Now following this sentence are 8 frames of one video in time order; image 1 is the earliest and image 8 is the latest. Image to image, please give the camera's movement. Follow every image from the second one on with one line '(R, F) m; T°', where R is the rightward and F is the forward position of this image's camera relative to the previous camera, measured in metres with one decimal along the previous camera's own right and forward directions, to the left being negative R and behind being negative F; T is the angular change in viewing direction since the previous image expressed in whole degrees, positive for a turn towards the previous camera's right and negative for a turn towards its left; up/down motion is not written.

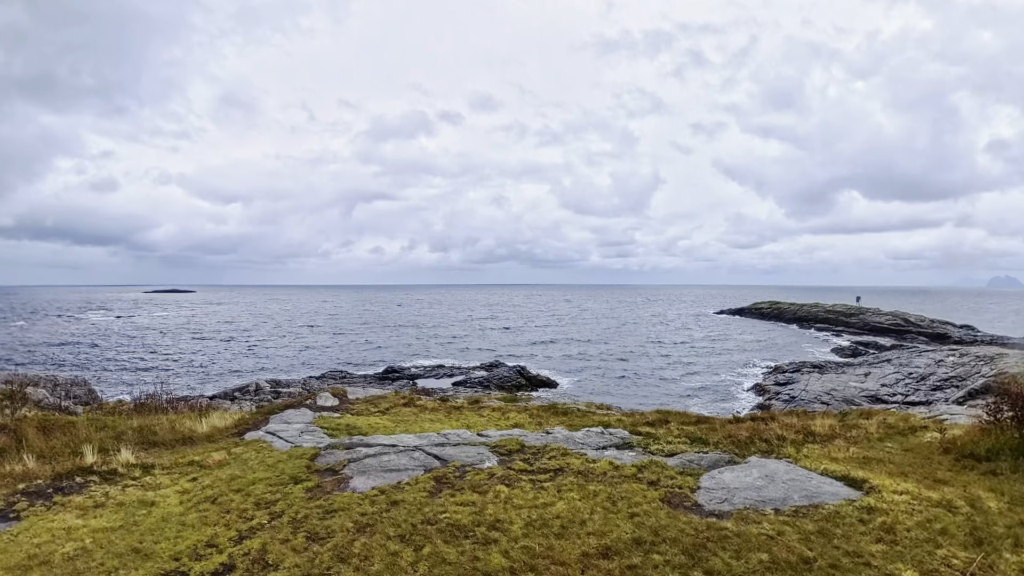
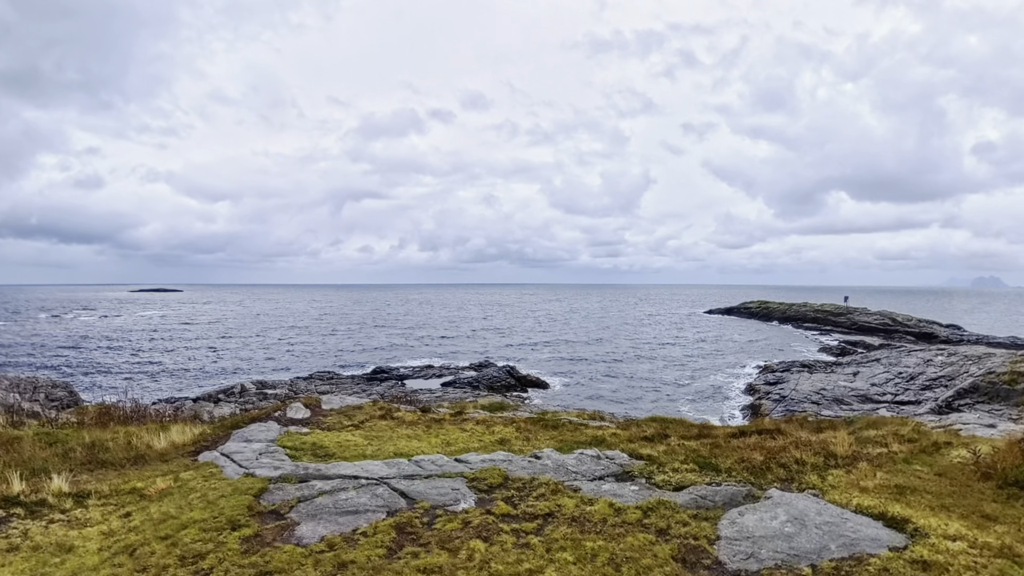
(+0.1, +1.3) m; +1°
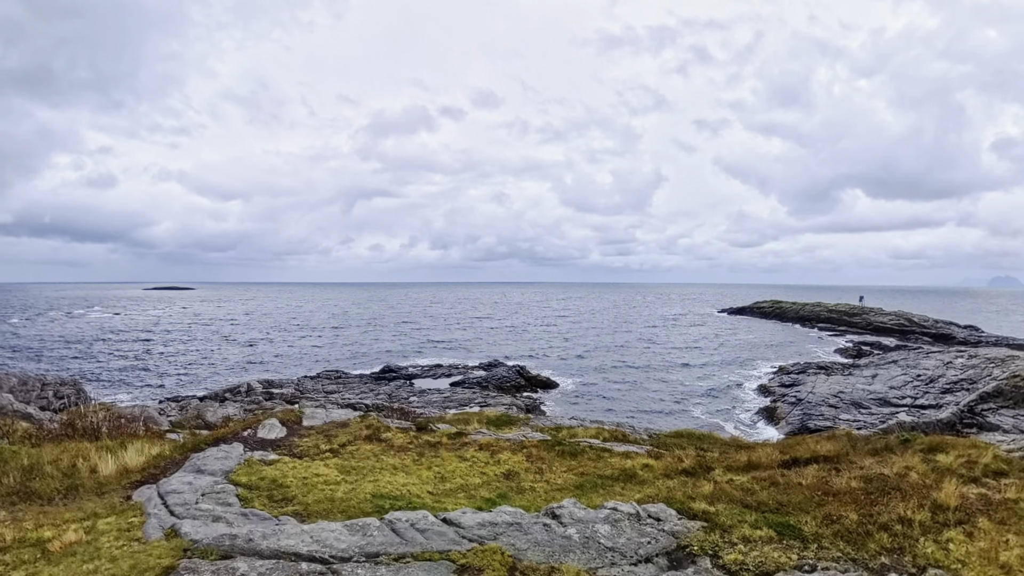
(0.0, +2.4) m; -1°
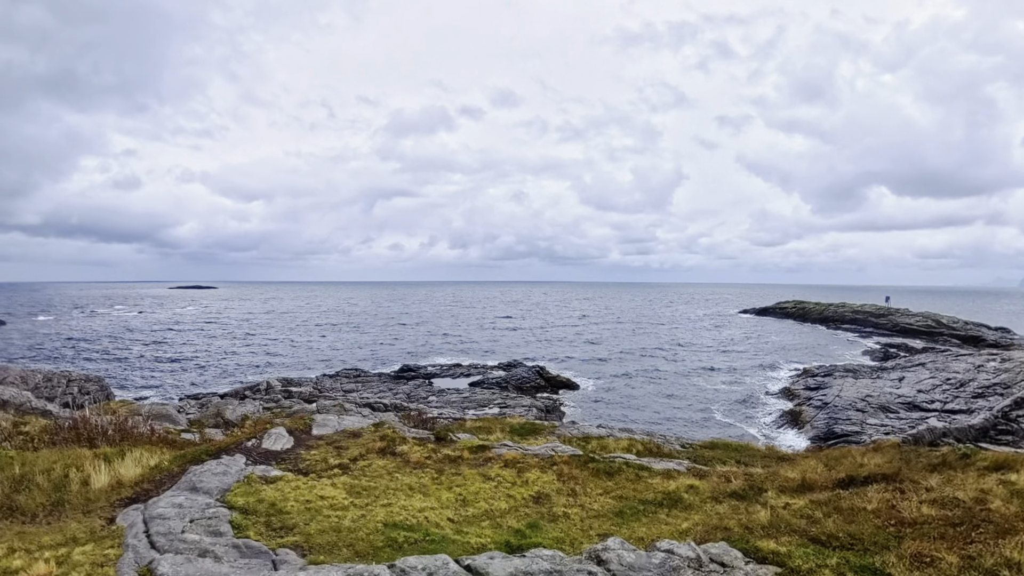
(-0.2, +1.2) m; -2°
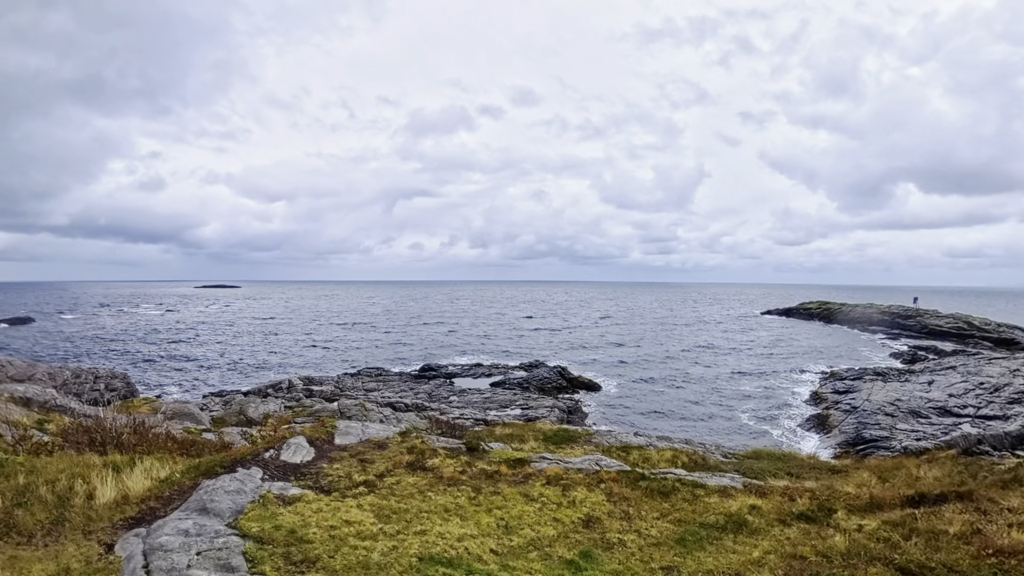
(-0.5, +1.2) m; -2°
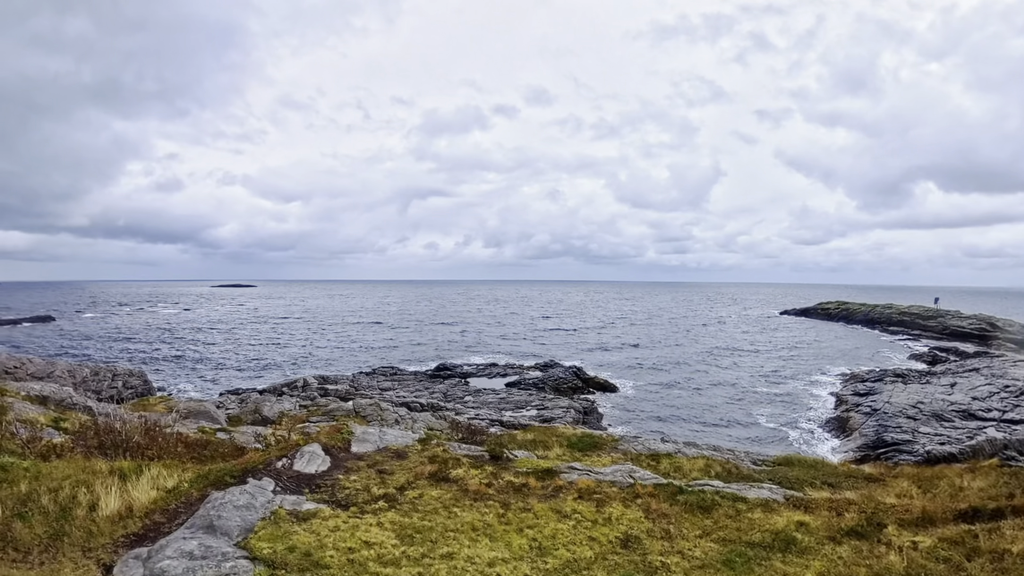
(-0.3, +0.8) m; -1°
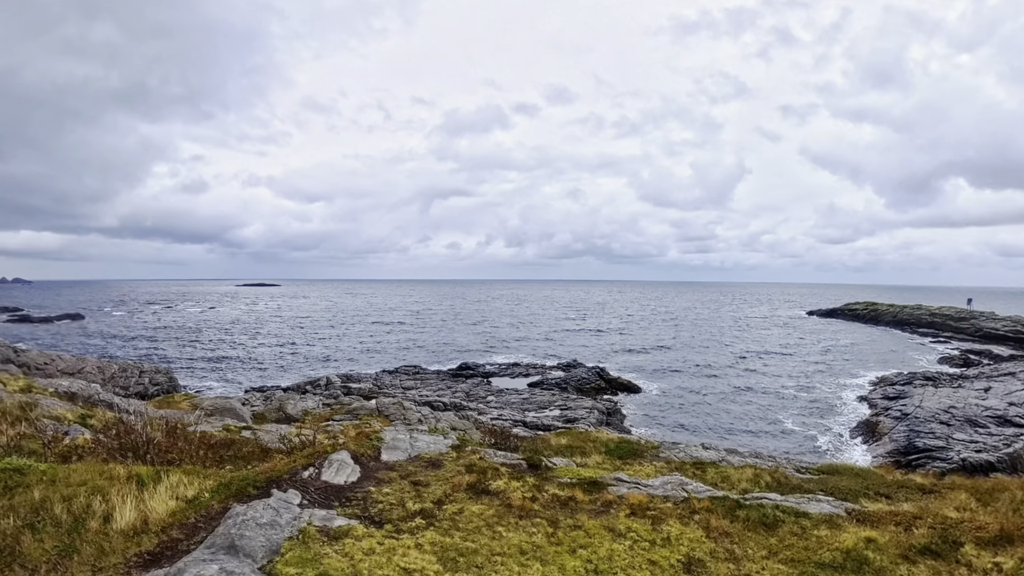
(-0.5, +0.8) m; -2°
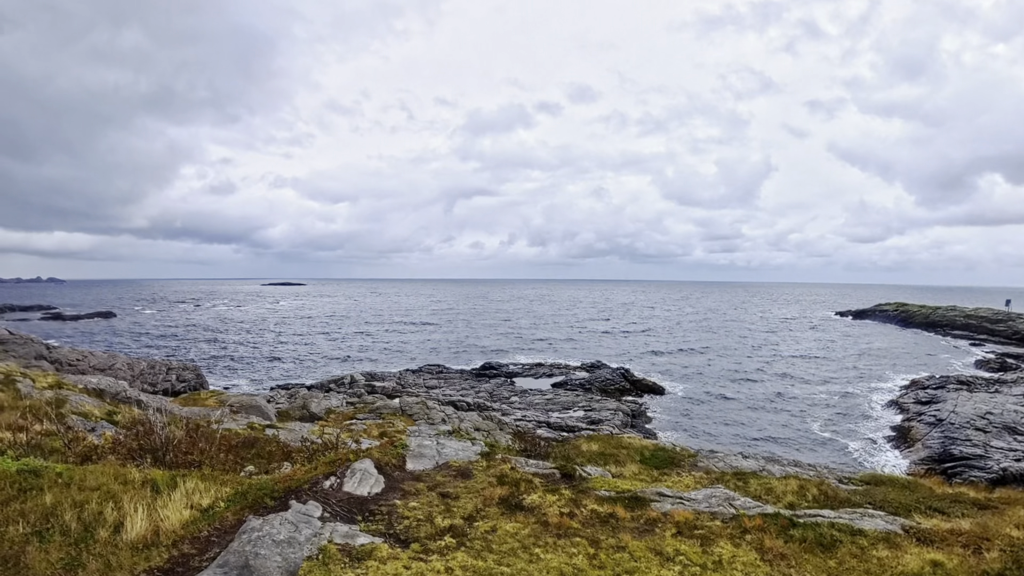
(-0.2, +0.7) m; -2°
